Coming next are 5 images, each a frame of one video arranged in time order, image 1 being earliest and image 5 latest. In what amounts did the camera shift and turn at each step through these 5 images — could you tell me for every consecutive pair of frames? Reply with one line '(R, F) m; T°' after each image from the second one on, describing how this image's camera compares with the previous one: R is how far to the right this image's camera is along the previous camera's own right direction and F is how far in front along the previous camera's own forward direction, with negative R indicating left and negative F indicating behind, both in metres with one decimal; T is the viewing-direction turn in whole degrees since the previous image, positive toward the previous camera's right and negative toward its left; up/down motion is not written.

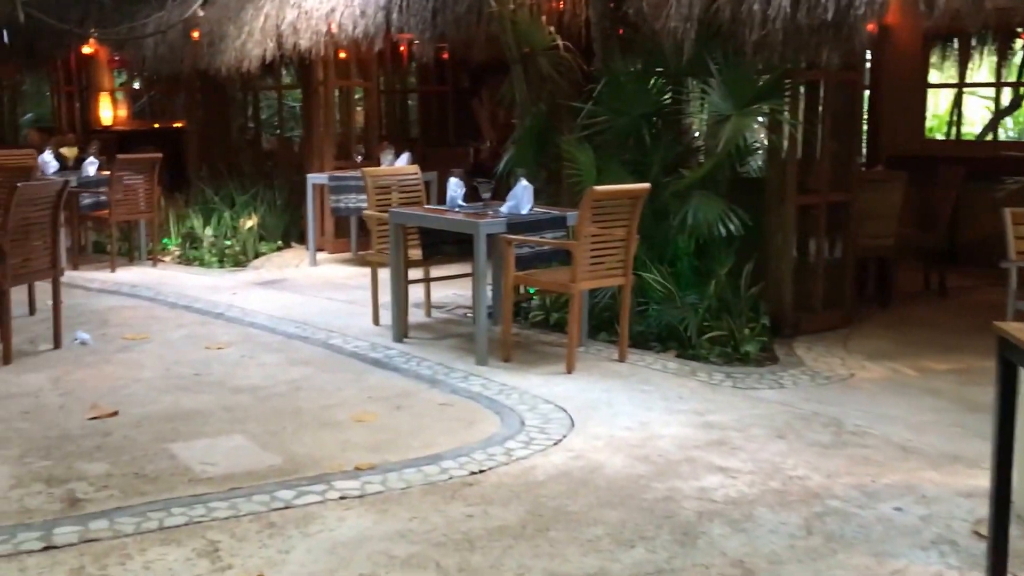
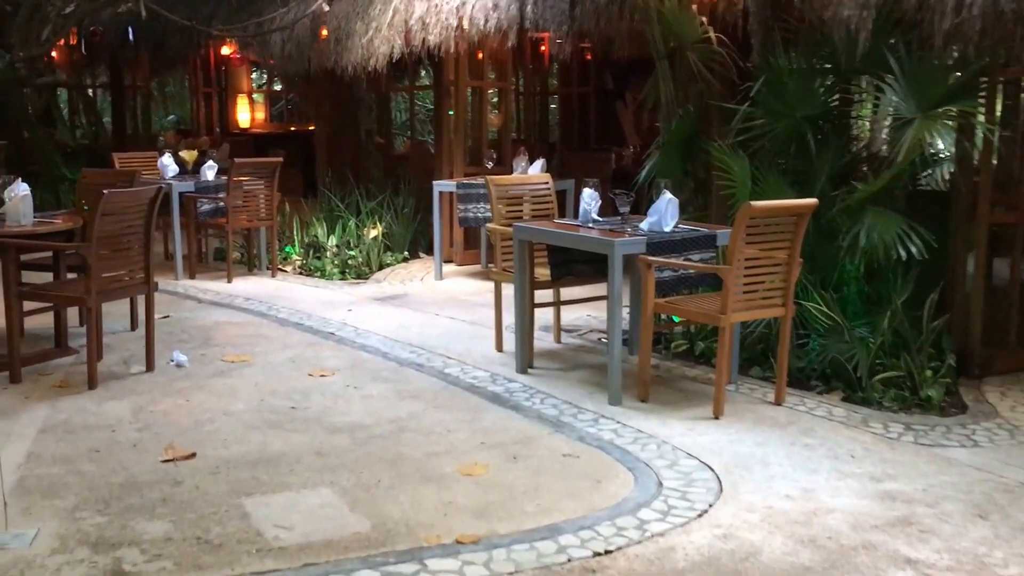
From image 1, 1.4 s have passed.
(0.0, +0.6) m; -8°
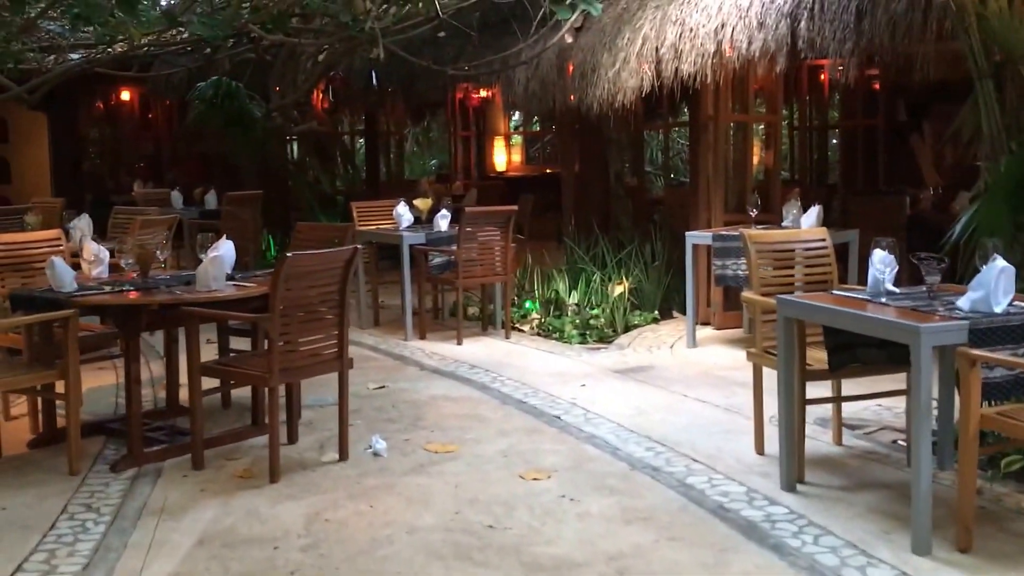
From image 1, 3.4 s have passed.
(0.0, +1.0) m; -15°
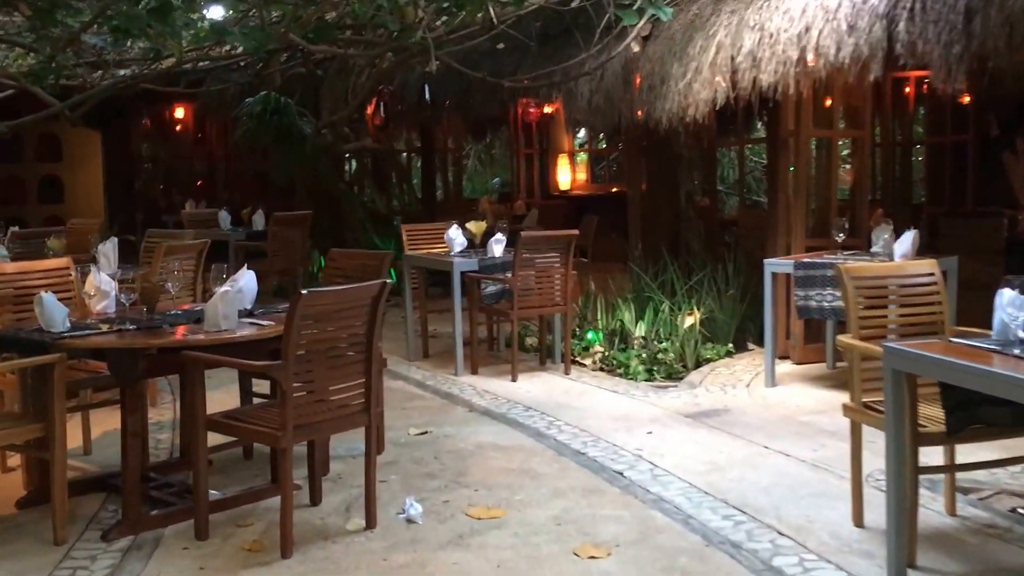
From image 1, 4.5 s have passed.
(0.0, +0.6) m; -4°
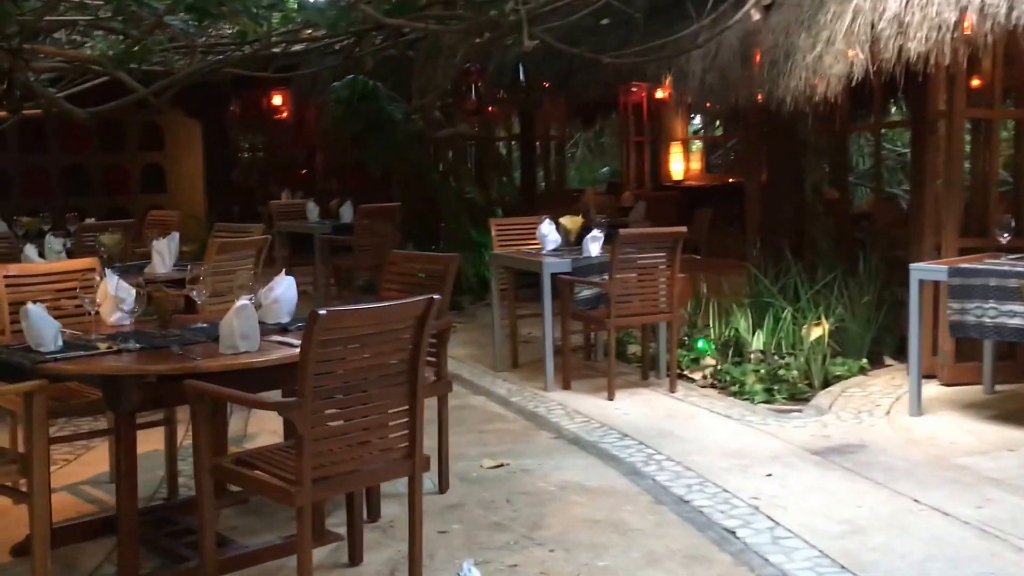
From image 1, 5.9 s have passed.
(+0.1, +0.7) m; -6°
